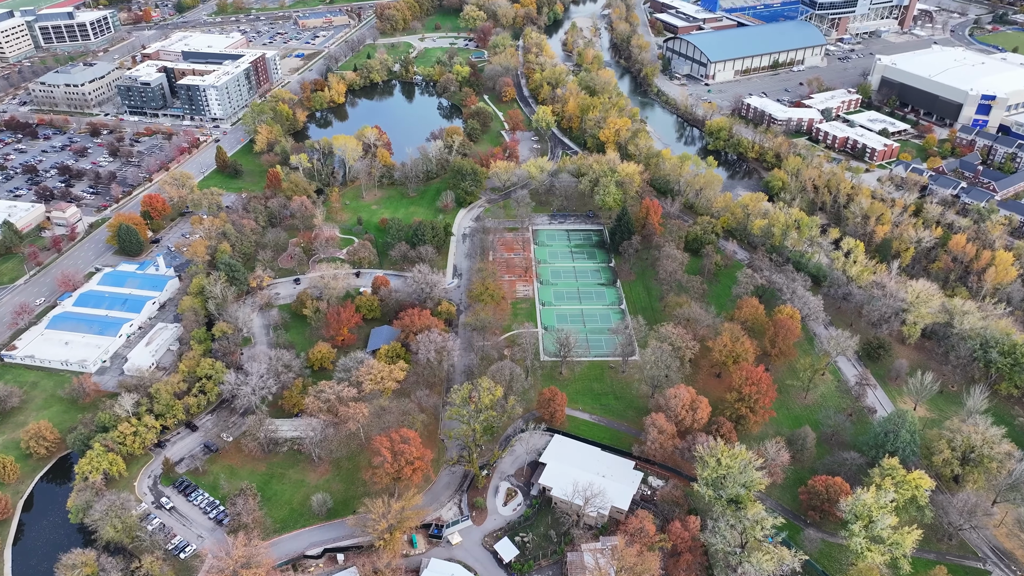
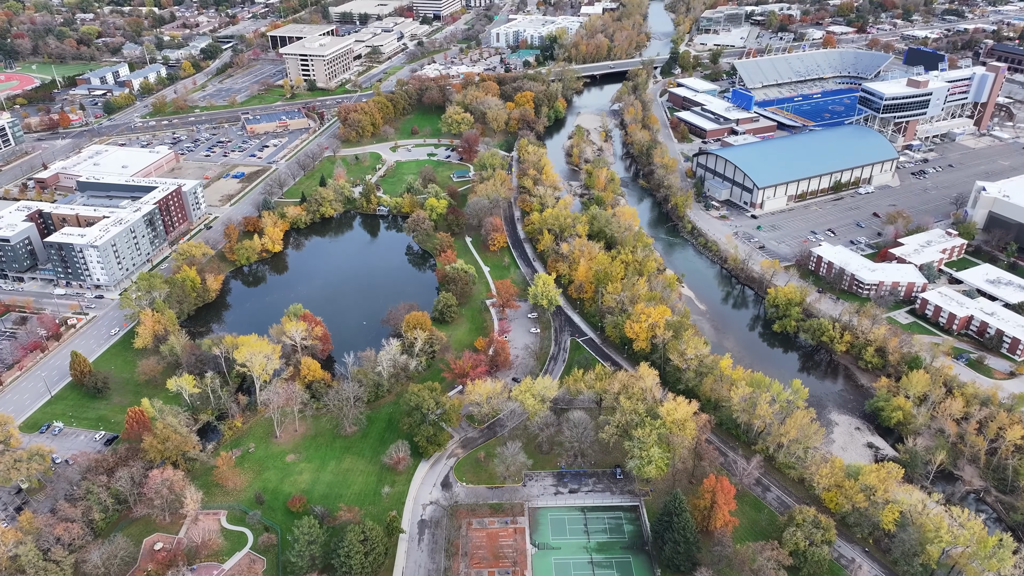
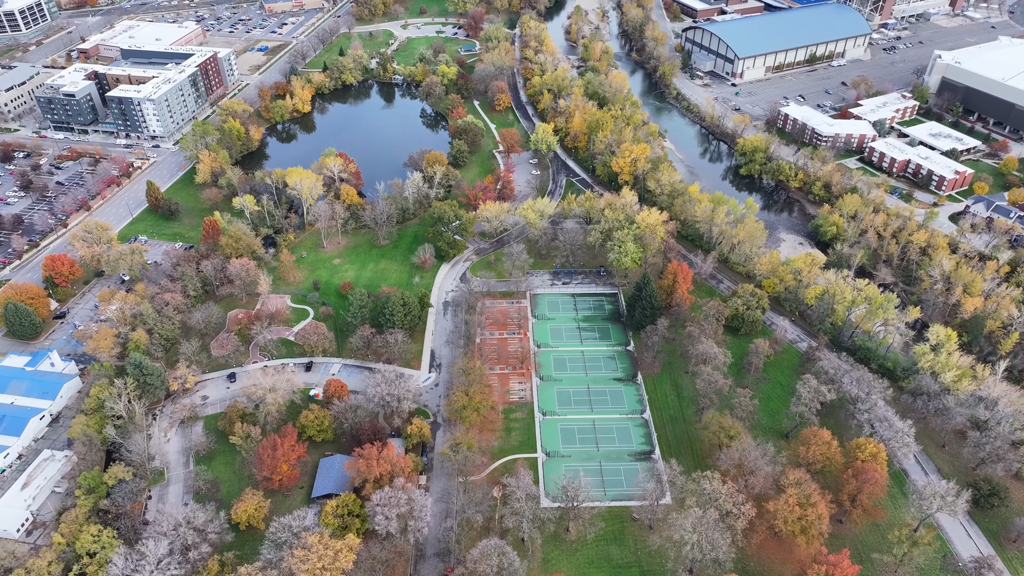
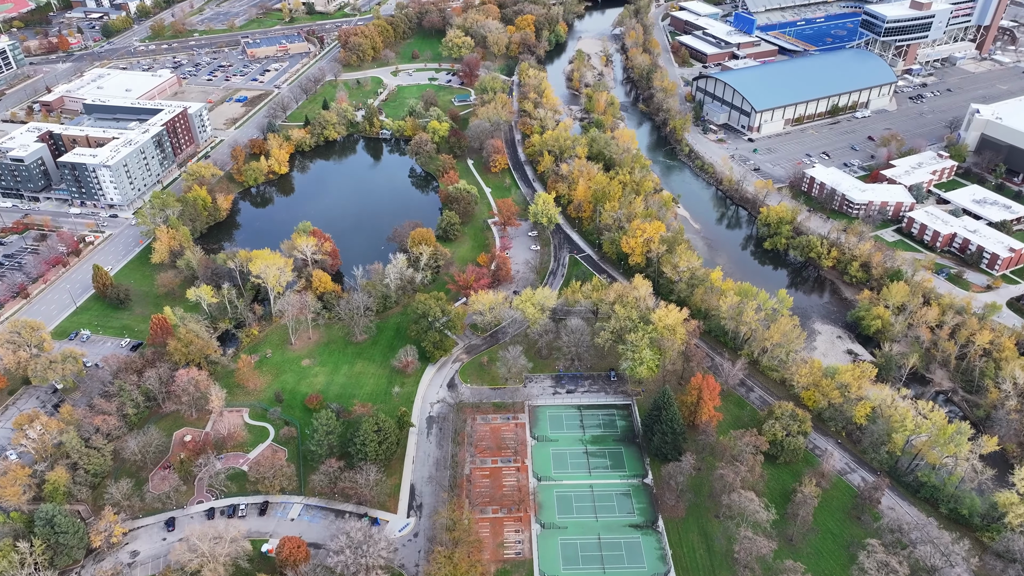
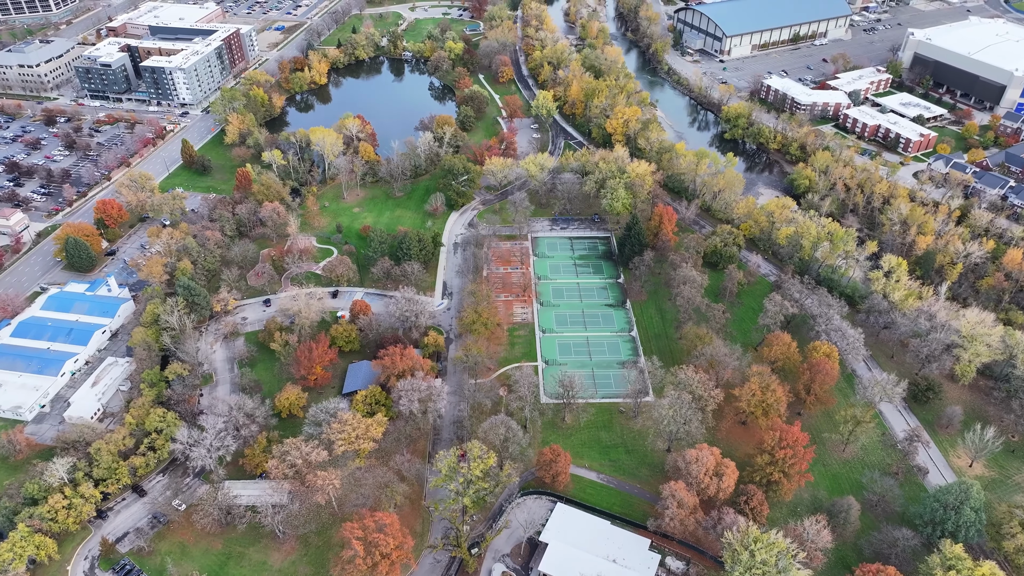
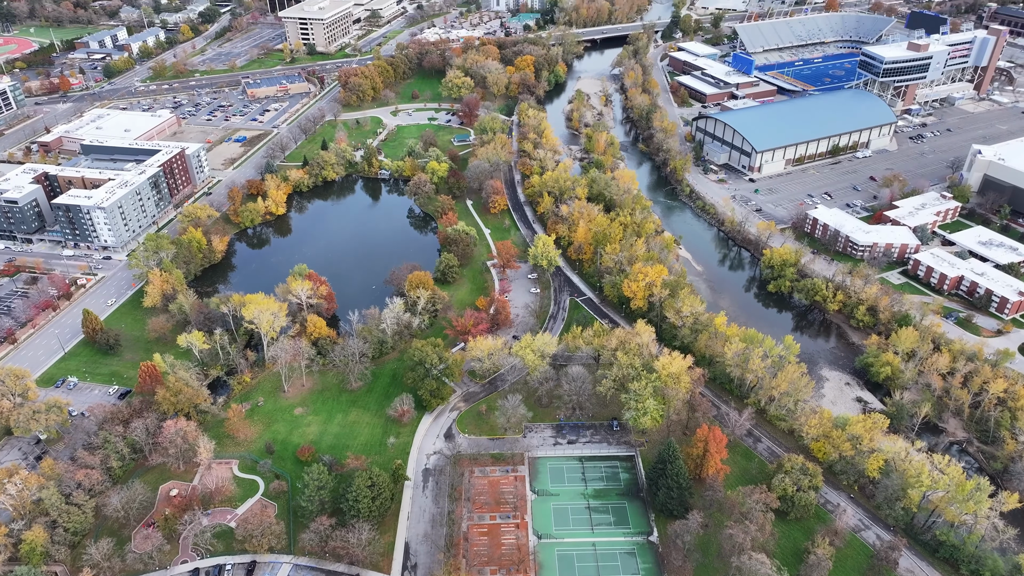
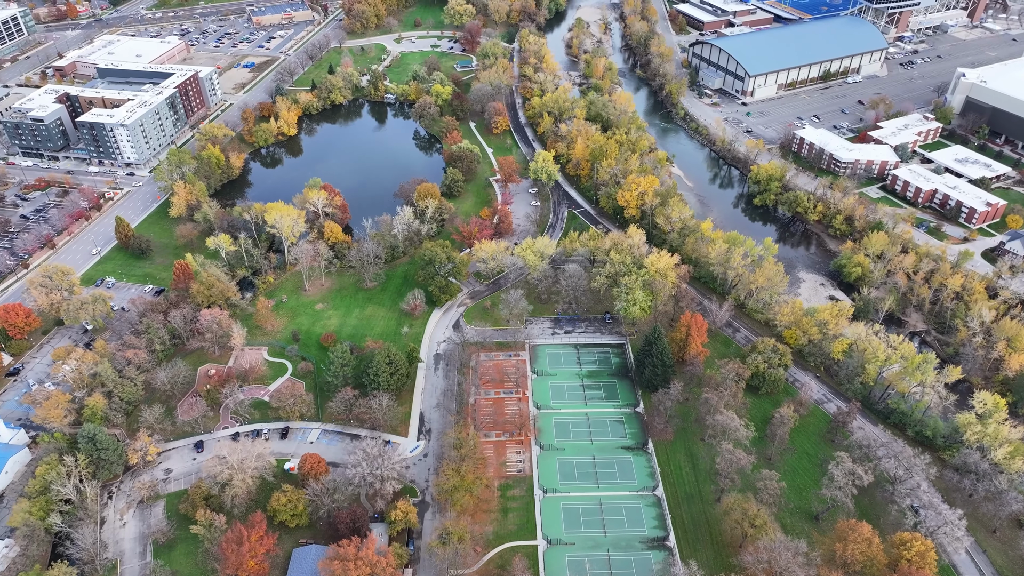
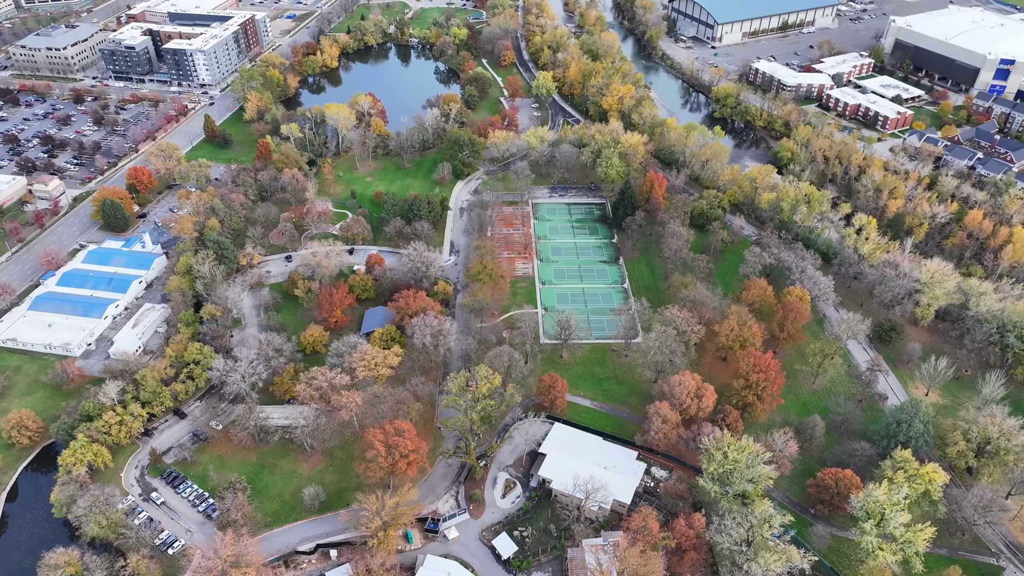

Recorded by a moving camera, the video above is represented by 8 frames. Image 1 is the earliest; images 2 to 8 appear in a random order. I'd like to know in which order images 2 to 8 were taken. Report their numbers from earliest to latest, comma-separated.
8, 5, 3, 7, 4, 6, 2
